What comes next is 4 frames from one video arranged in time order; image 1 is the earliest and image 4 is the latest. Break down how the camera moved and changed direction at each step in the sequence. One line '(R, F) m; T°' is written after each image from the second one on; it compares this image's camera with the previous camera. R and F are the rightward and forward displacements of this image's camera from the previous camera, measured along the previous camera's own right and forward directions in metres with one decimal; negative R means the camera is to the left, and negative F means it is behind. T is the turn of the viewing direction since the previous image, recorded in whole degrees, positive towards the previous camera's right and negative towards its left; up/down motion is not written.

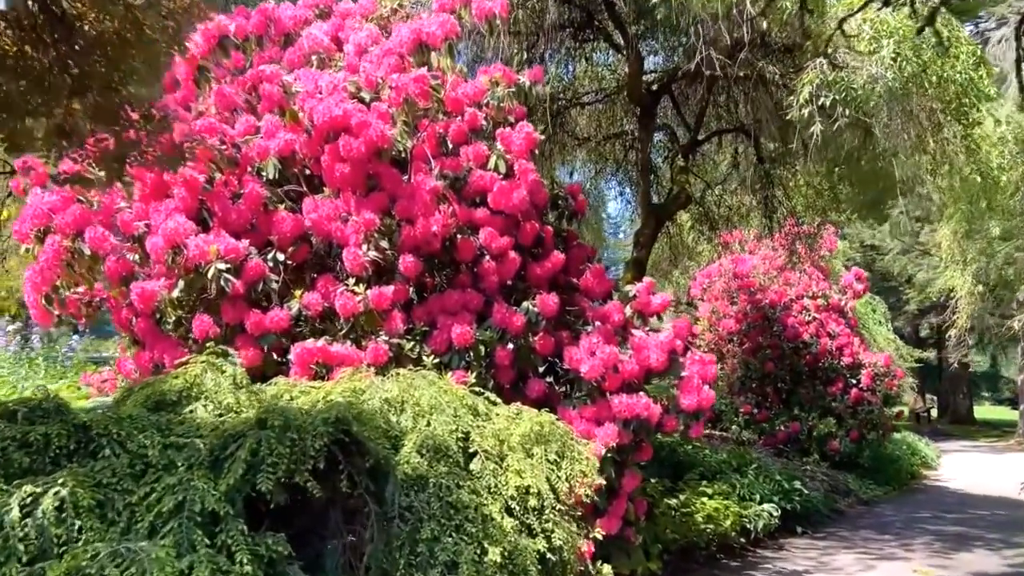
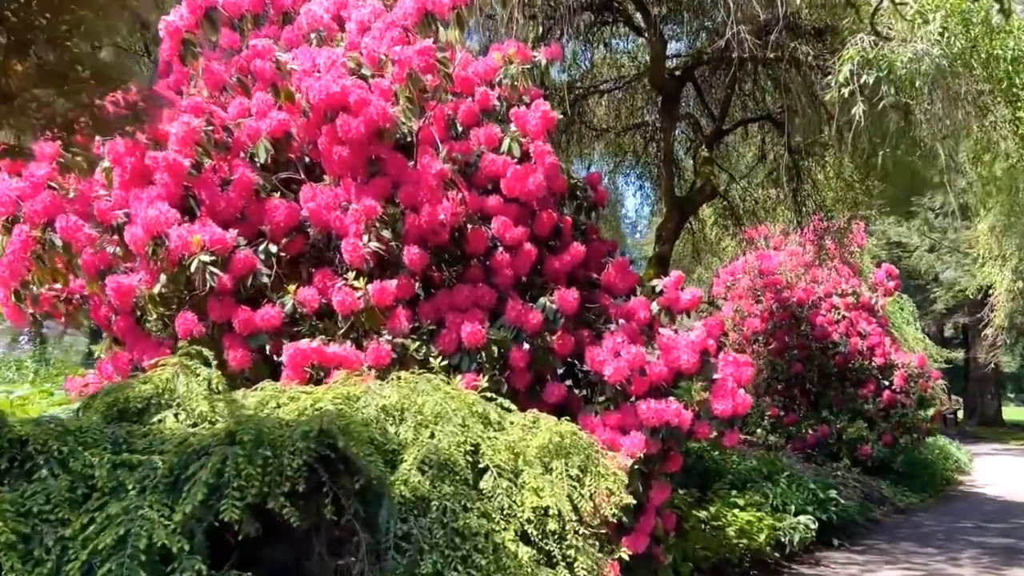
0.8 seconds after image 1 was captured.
(0.0, +0.4) m; -1°
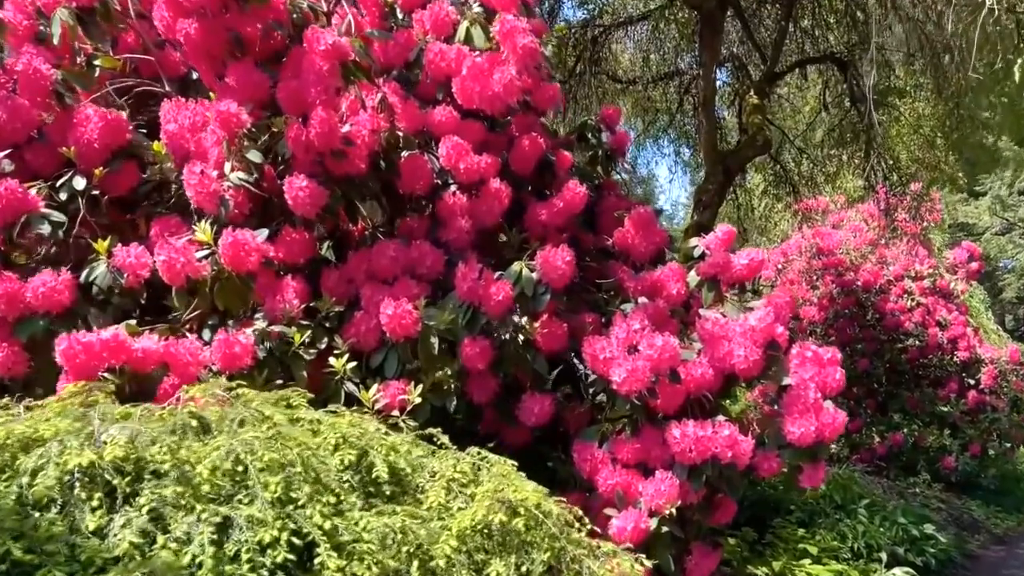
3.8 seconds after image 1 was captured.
(+0.3, +1.7) m; -3°
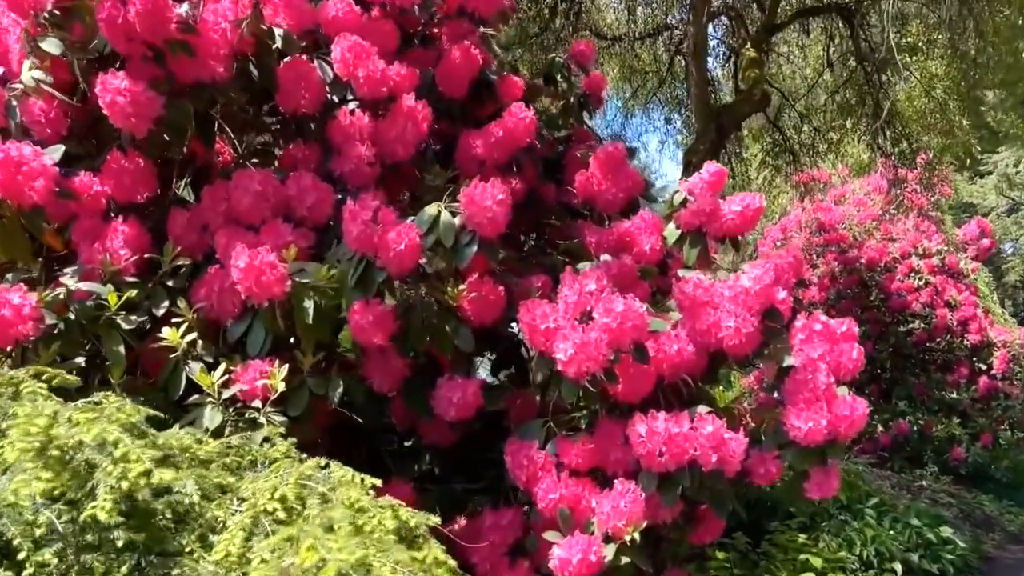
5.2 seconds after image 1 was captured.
(+0.2, +0.7) m; 0°
